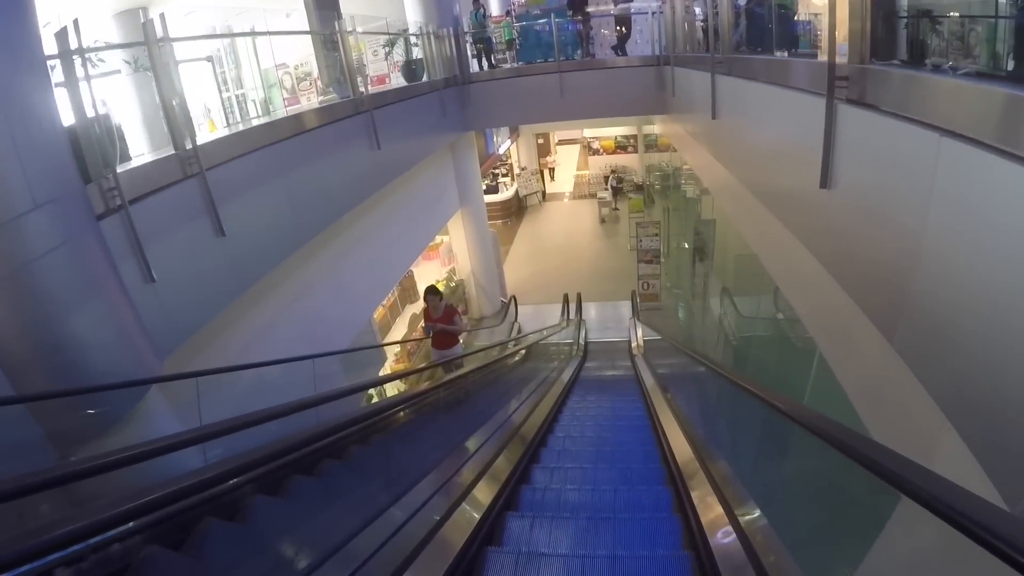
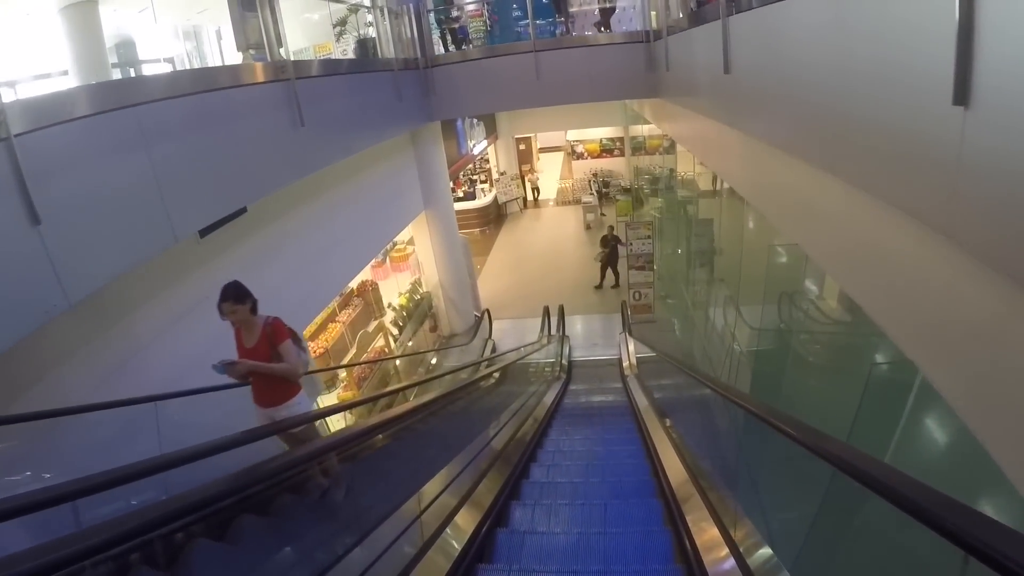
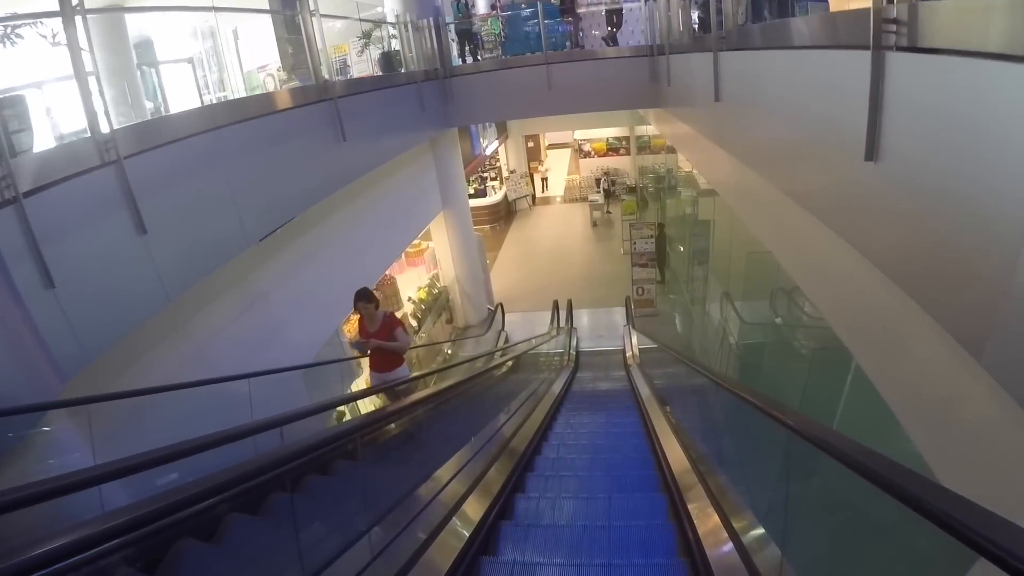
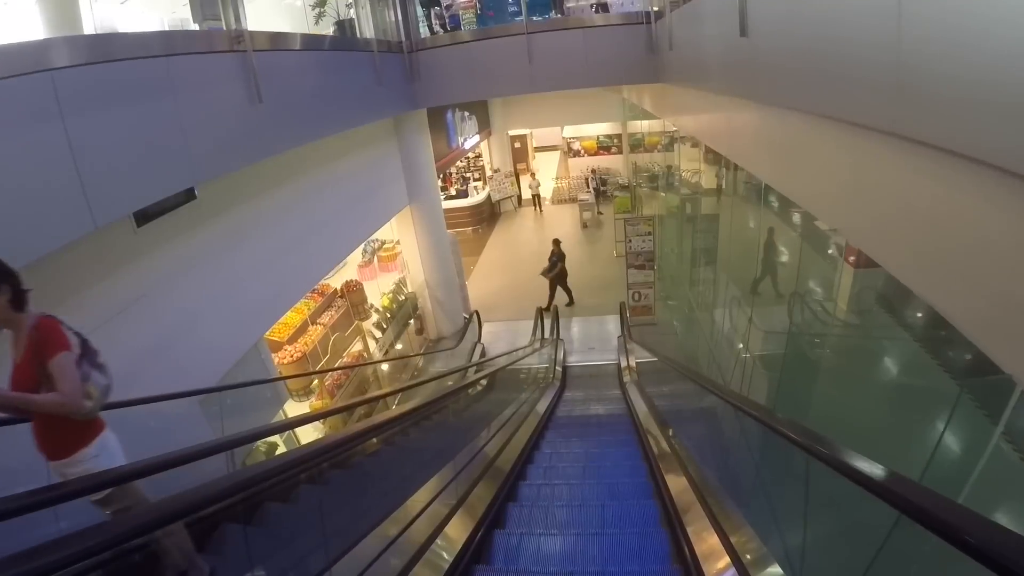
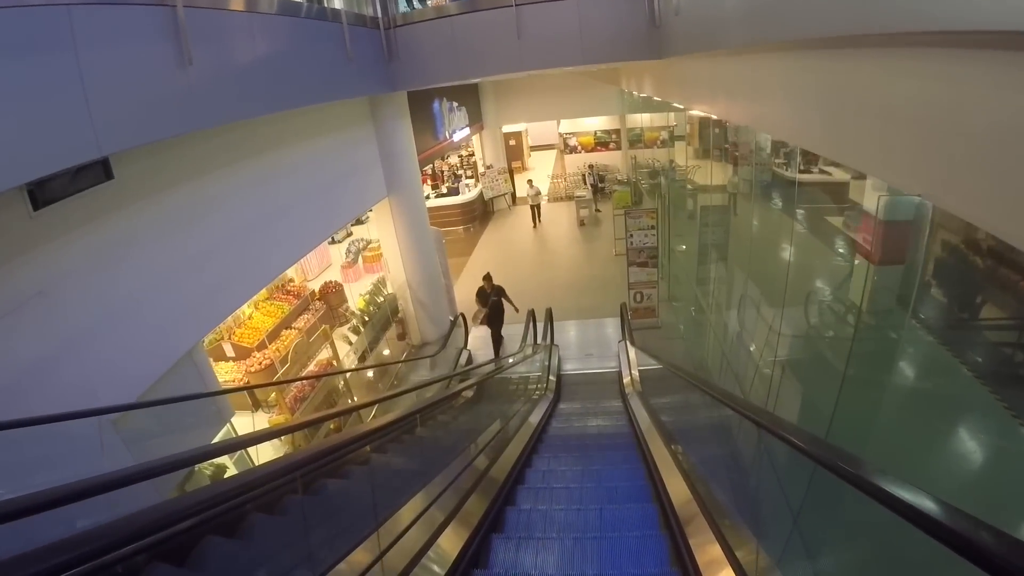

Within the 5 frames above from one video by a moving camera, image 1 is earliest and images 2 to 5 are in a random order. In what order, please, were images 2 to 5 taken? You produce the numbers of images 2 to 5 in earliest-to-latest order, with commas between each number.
3, 2, 4, 5
